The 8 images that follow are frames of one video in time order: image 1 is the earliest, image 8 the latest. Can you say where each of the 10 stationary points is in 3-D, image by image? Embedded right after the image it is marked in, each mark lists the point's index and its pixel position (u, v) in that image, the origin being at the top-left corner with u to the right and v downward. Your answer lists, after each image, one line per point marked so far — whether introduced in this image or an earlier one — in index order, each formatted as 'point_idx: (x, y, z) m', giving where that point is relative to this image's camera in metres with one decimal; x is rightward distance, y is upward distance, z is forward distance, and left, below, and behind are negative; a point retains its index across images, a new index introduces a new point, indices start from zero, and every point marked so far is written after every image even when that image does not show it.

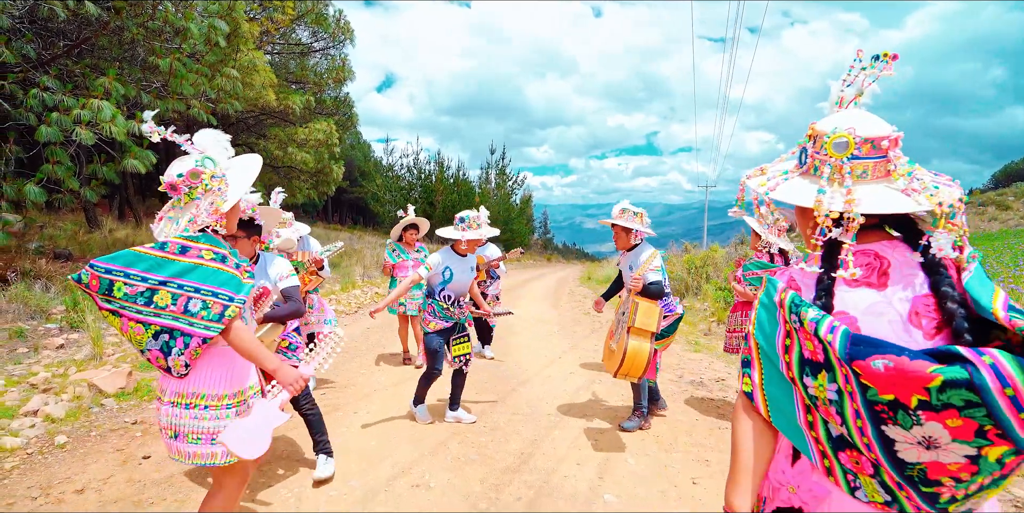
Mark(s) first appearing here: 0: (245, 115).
0: (-8.4, +4.4, +16.1) m
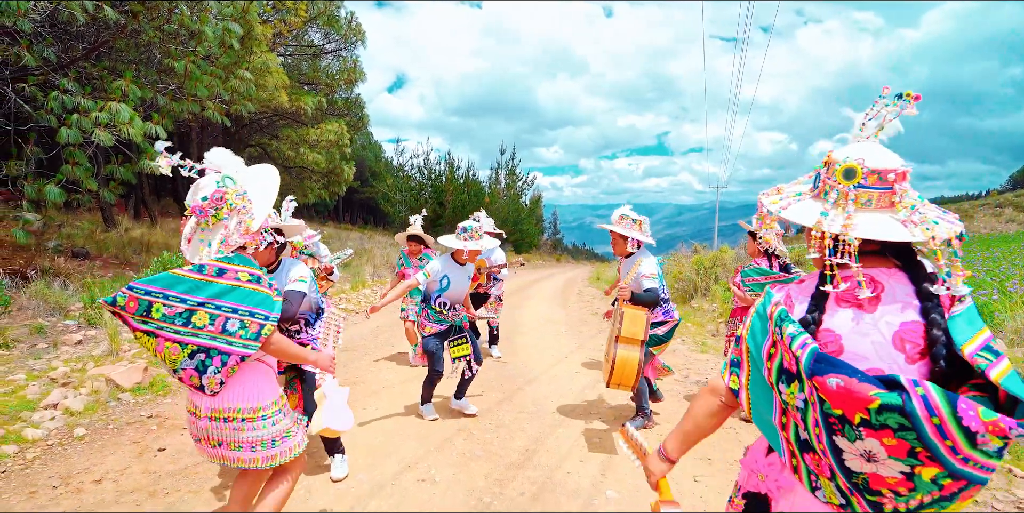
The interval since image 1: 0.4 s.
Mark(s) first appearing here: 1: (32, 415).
0: (-8.1, +4.5, +16.3) m
1: (-3.9, -1.3, +4.2) m
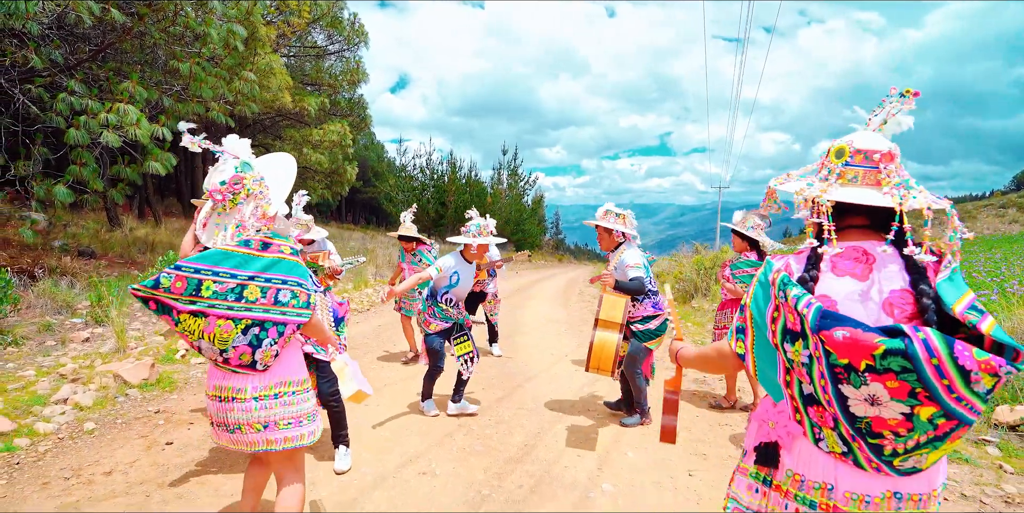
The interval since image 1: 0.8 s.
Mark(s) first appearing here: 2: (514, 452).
0: (-8.0, +4.5, +16.4) m
1: (-3.9, -1.3, +4.3) m
2: (0.0, -1.5, +4.0) m
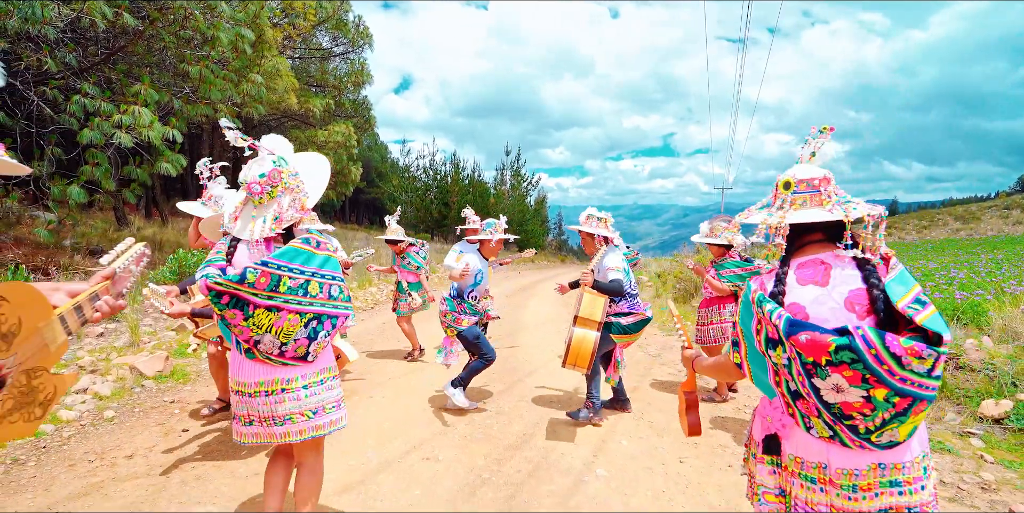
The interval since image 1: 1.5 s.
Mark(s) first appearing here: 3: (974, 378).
0: (-7.9, +4.5, +16.7) m
1: (-3.9, -1.3, +4.5) m
2: (0.0, -1.5, +4.2) m
3: (+5.2, -1.3, +5.8) m
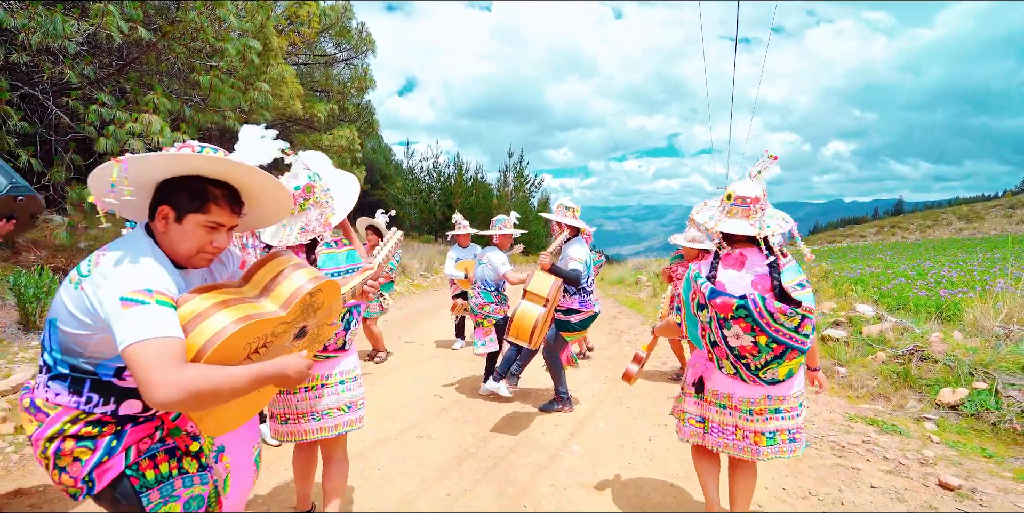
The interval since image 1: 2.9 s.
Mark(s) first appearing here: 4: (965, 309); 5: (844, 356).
0: (-8.0, +4.5, +17.2) m
1: (-4.1, -1.3, +5.0) m
2: (-0.1, -1.5, +4.7) m
3: (+5.1, -1.3, +6.1) m
4: (+7.3, -0.8, +8.3) m
5: (+4.5, -1.3, +6.9) m
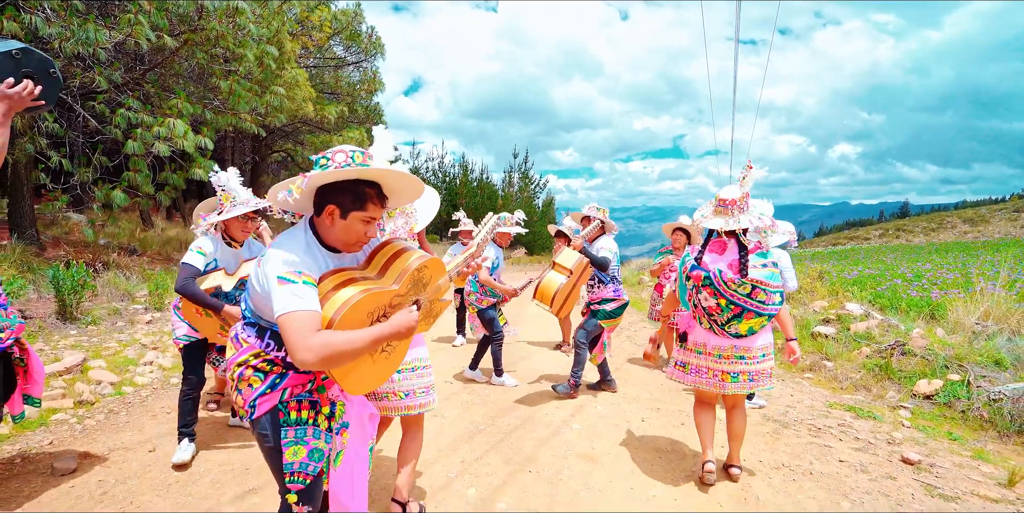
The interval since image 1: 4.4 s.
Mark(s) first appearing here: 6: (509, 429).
0: (-7.8, +4.5, +17.7) m
1: (-4.0, -1.2, +5.4) m
2: (-0.1, -1.5, +5.1) m
3: (+5.1, -1.3, +6.5) m
4: (+7.4, -0.9, +8.7) m
5: (+4.6, -1.3, +7.3) m
6: (0.0, -1.5, +4.4) m
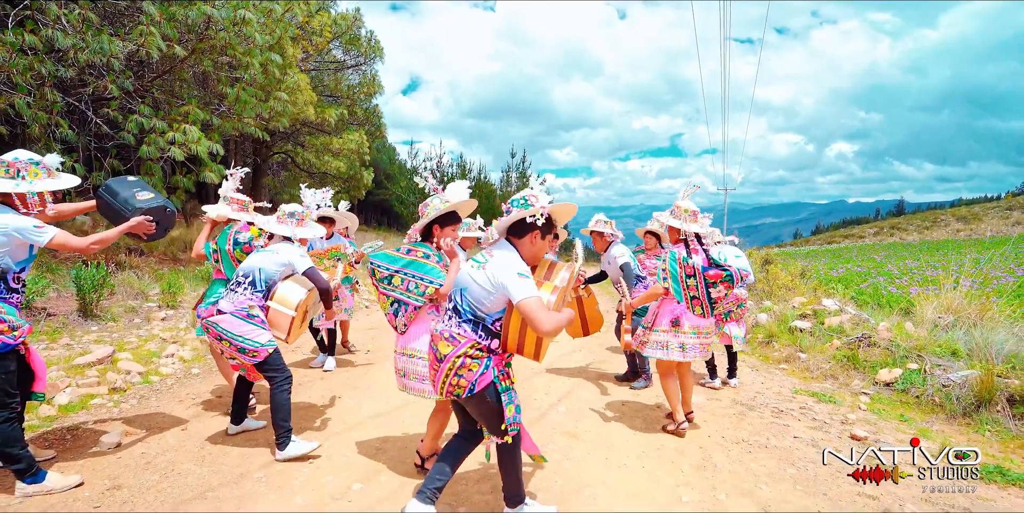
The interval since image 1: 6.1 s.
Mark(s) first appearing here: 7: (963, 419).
0: (-7.9, +4.5, +18.1) m
1: (-4.1, -1.2, +5.9) m
2: (-0.1, -1.5, +5.6) m
3: (+5.0, -1.3, +7.0) m
4: (+7.3, -0.8, +9.2) m
5: (+4.5, -1.3, +7.8) m
6: (-0.1, -1.5, +4.9) m
7: (+4.8, -1.7, +5.5) m
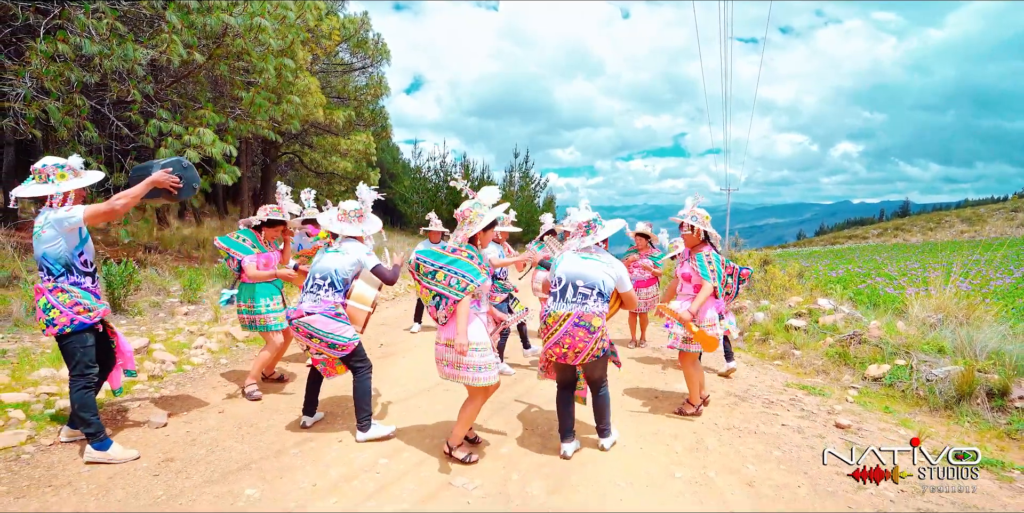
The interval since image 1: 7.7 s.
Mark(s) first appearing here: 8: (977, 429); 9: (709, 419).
0: (-7.7, +4.6, +18.5) m
1: (-4.0, -1.2, +6.3) m
2: (-0.1, -1.5, +6.0) m
3: (+5.1, -1.3, +7.4) m
4: (+7.4, -0.9, +9.5) m
5: (+4.6, -1.3, +8.2) m
6: (0.0, -1.5, +5.3) m
7: (+4.9, -1.7, +5.8) m
8: (+4.9, -1.8, +5.4) m
9: (+1.9, -1.6, +4.9) m
